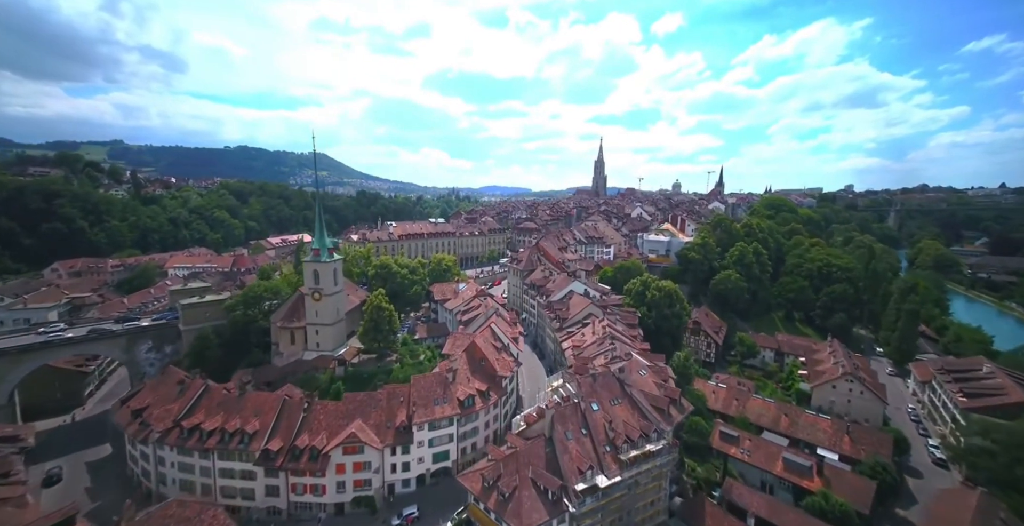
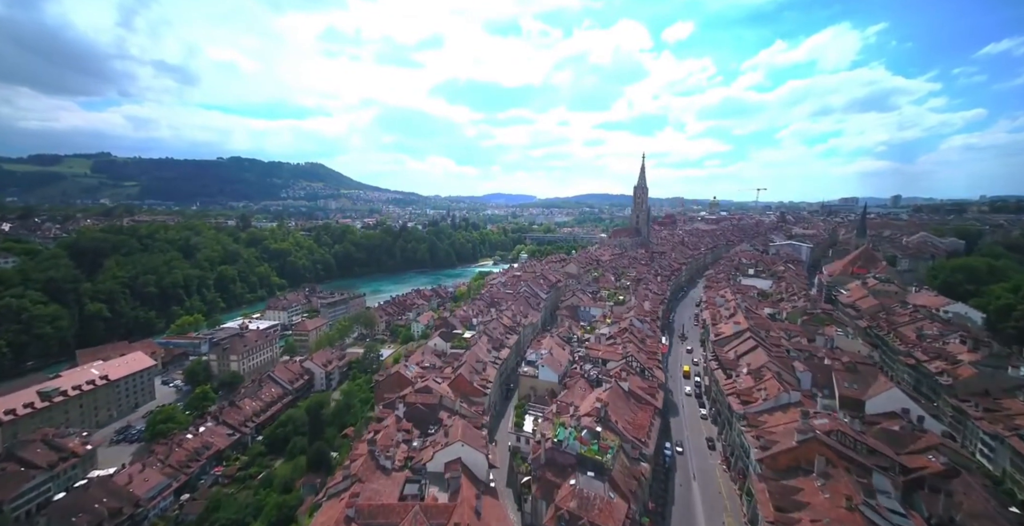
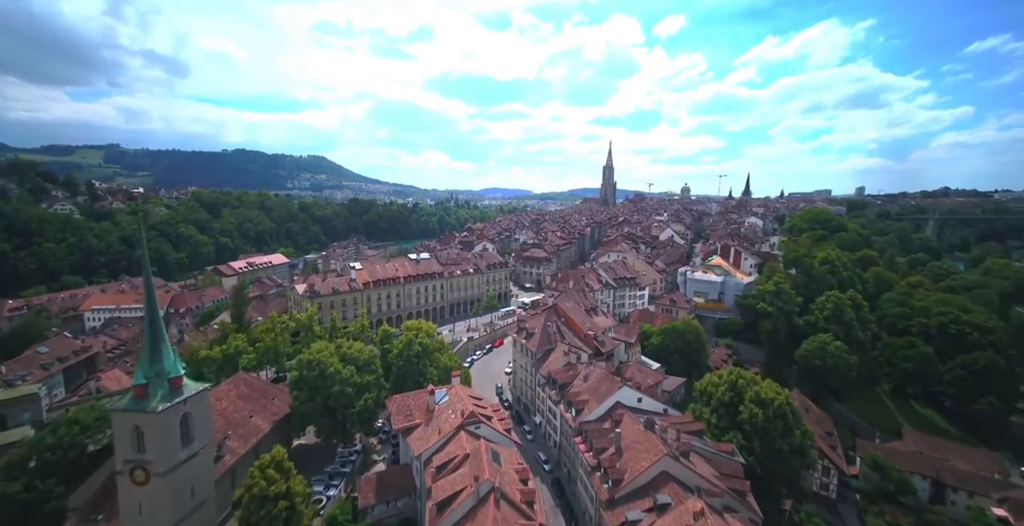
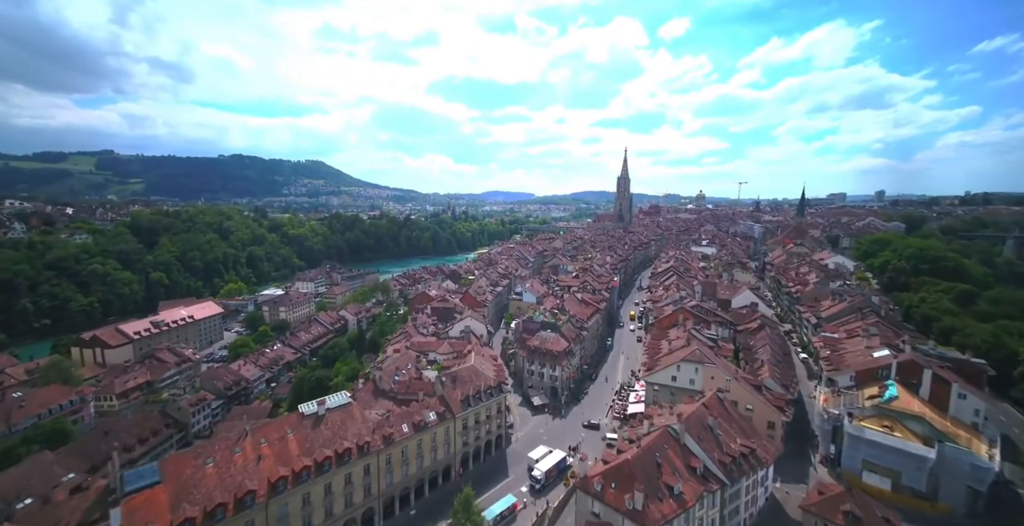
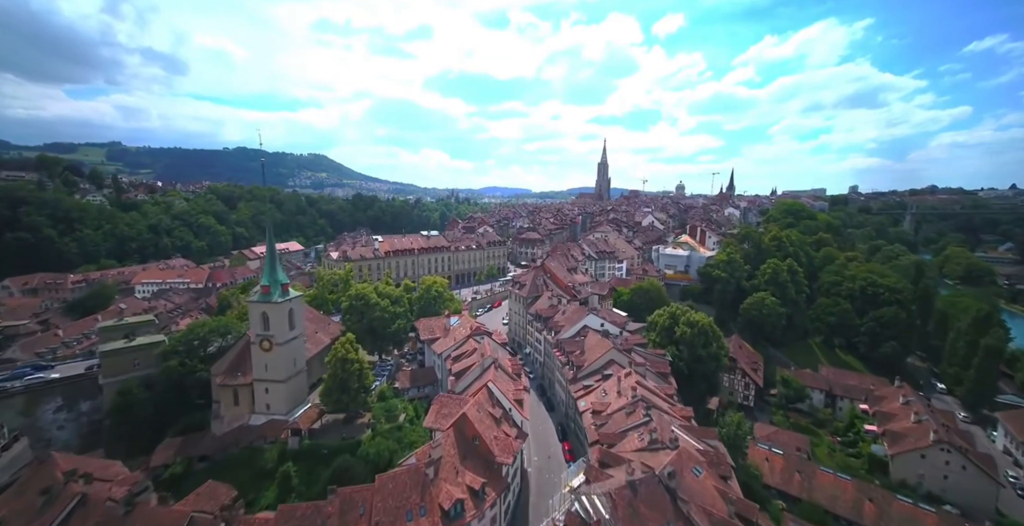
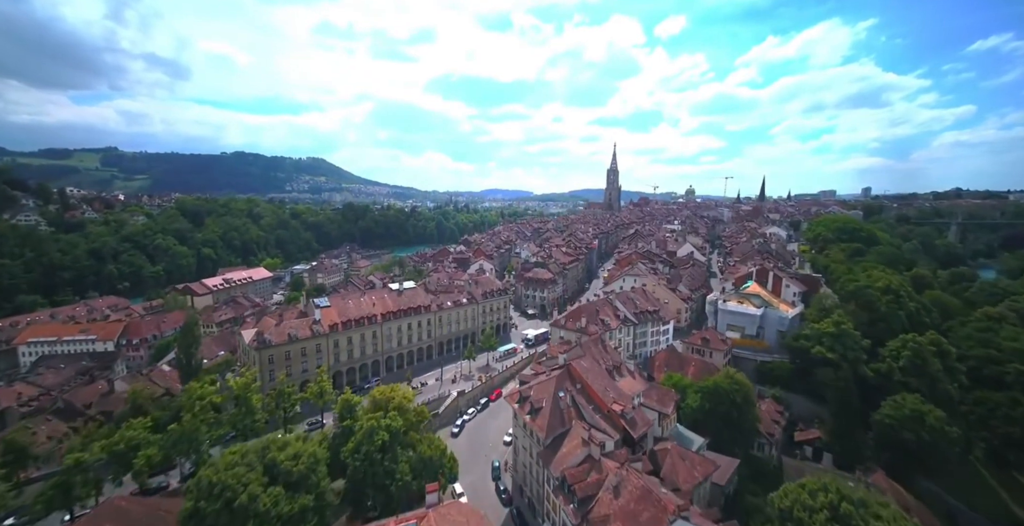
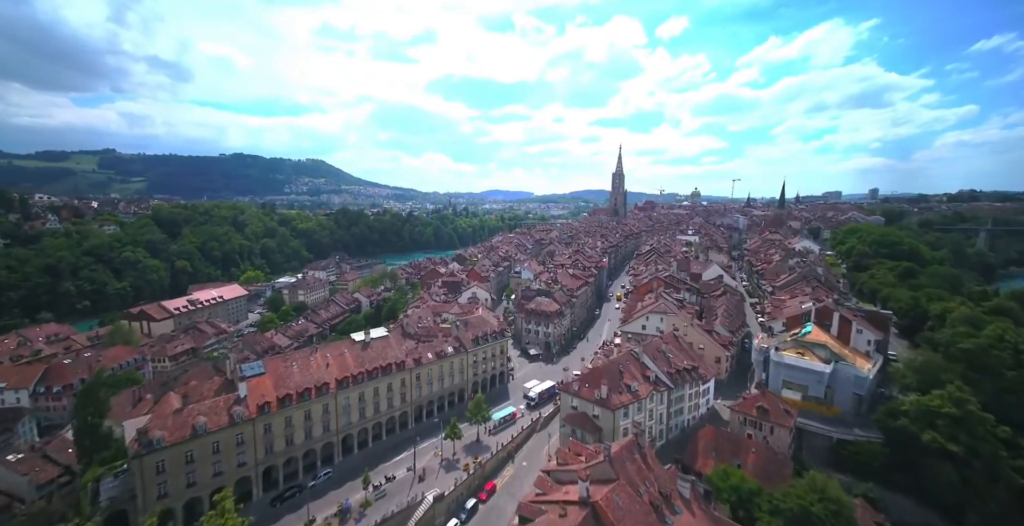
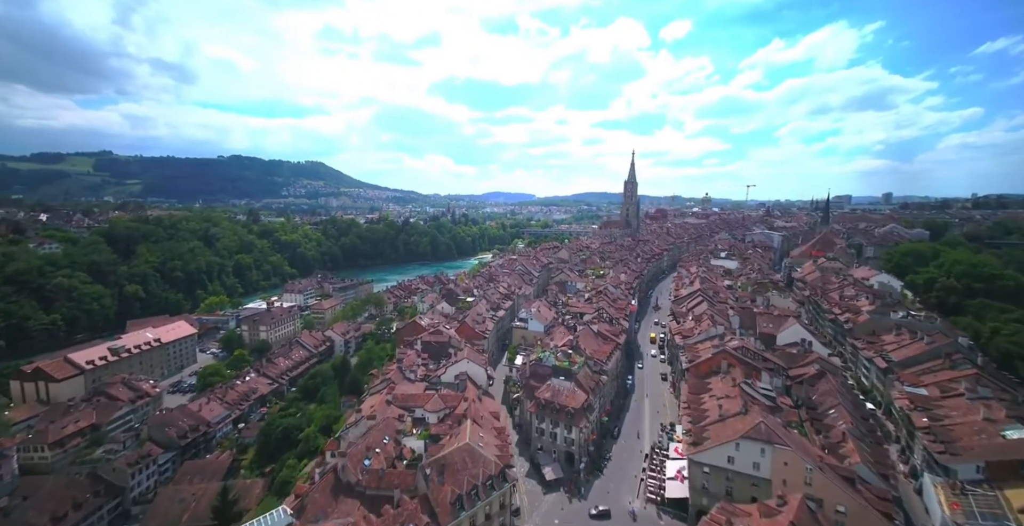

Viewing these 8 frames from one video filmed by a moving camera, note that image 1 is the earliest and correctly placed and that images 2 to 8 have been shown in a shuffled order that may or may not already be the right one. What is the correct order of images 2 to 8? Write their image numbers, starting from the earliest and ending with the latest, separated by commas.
5, 3, 6, 7, 4, 8, 2
